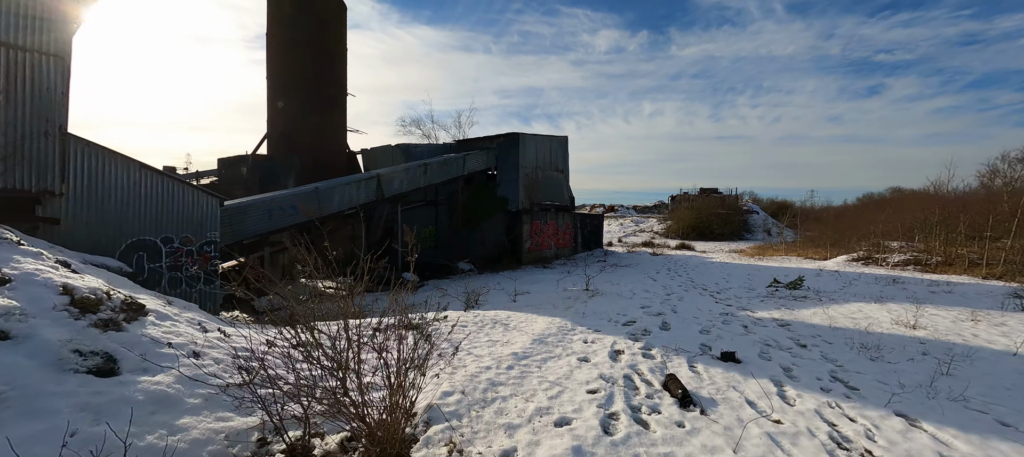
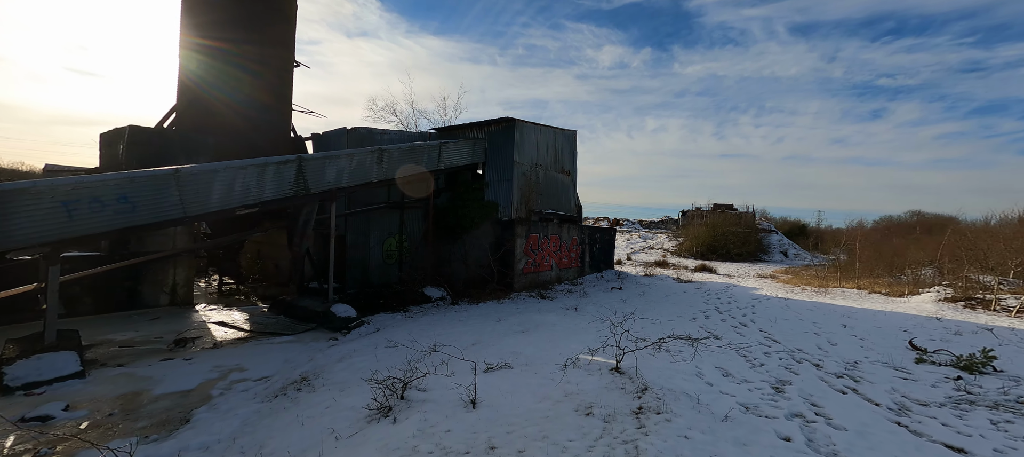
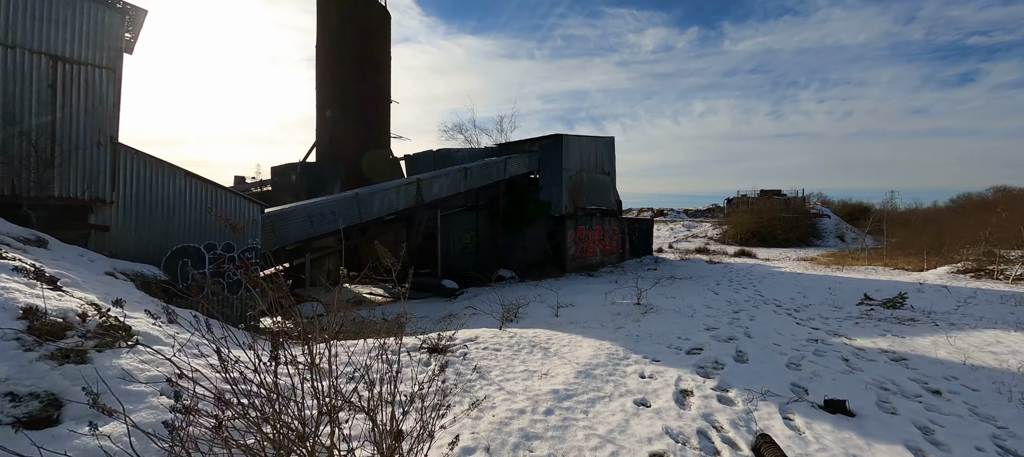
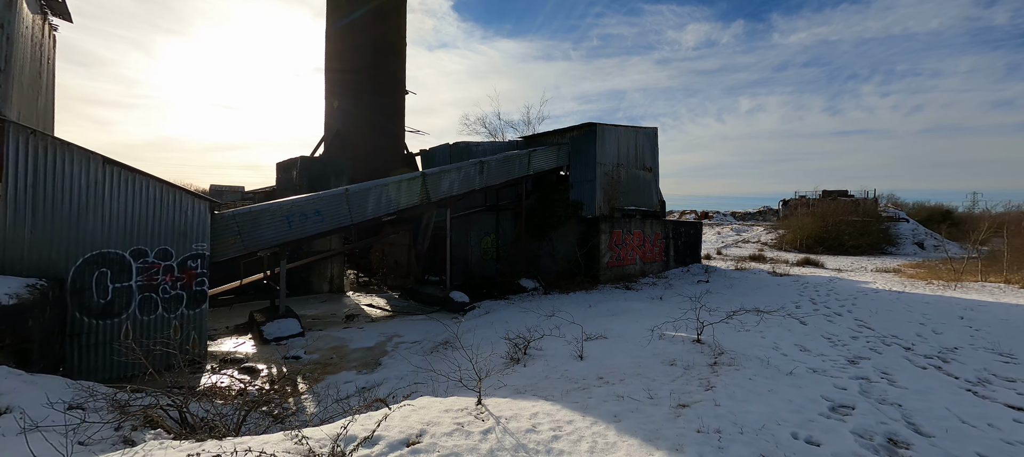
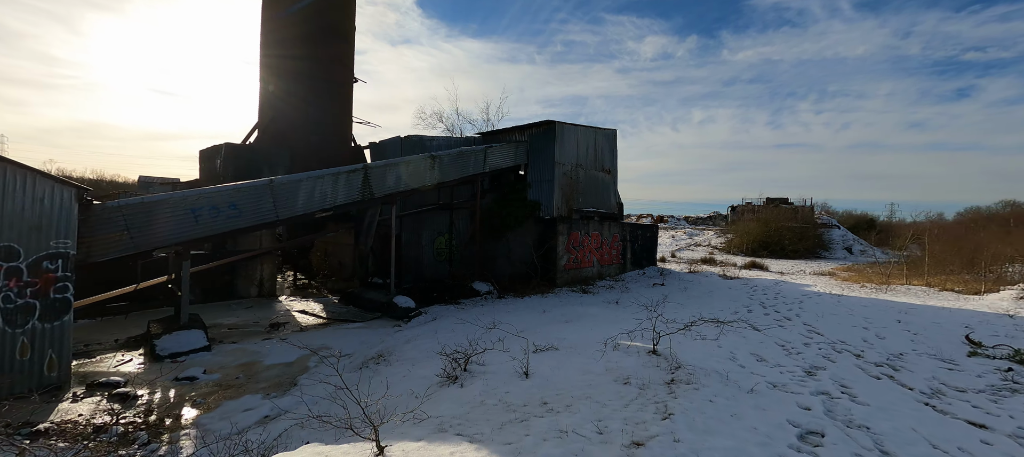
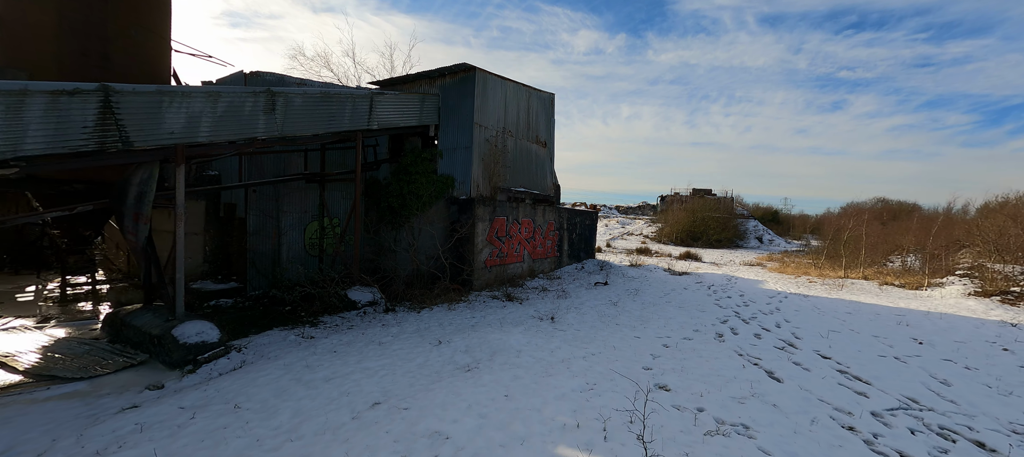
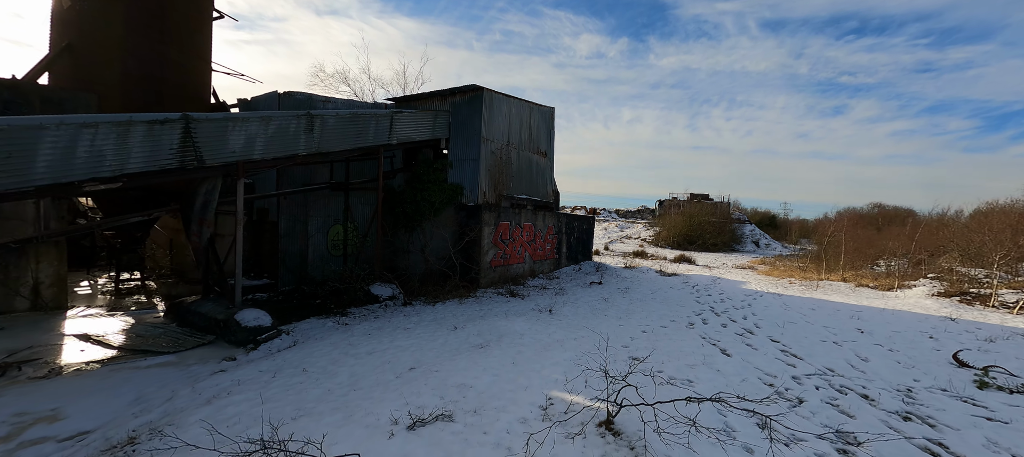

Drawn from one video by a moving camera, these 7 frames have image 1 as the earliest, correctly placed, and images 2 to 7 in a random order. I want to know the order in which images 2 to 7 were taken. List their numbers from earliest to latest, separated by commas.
3, 4, 5, 2, 7, 6
